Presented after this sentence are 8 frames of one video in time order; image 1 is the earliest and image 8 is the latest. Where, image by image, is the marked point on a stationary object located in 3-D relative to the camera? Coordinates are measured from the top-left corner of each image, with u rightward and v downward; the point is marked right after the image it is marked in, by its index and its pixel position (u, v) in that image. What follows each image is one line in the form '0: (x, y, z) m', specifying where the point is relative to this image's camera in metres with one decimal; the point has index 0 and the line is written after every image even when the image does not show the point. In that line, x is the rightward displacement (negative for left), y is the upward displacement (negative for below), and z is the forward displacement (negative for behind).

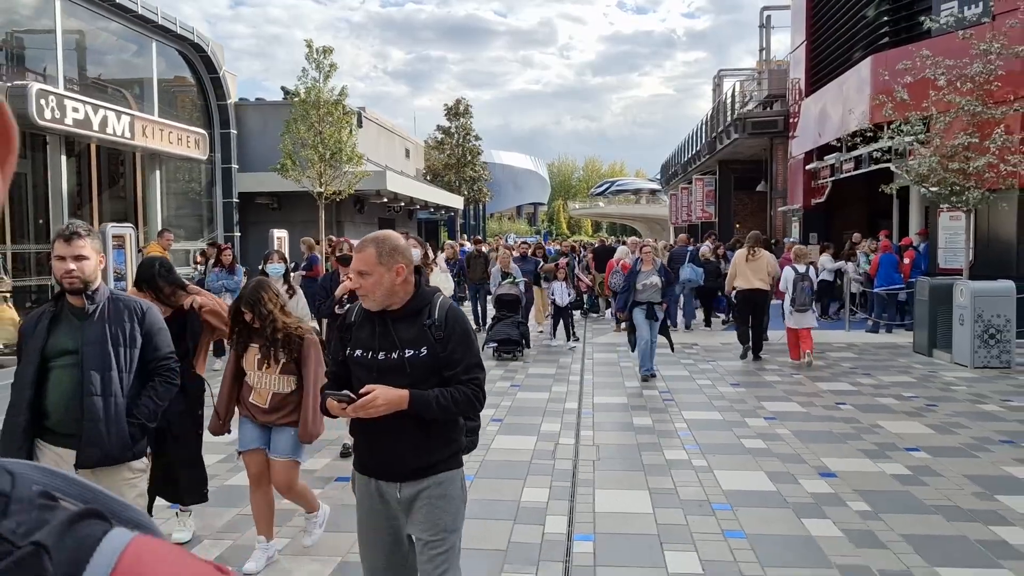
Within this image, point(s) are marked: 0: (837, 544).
0: (+1.5, -1.2, +4.2) m
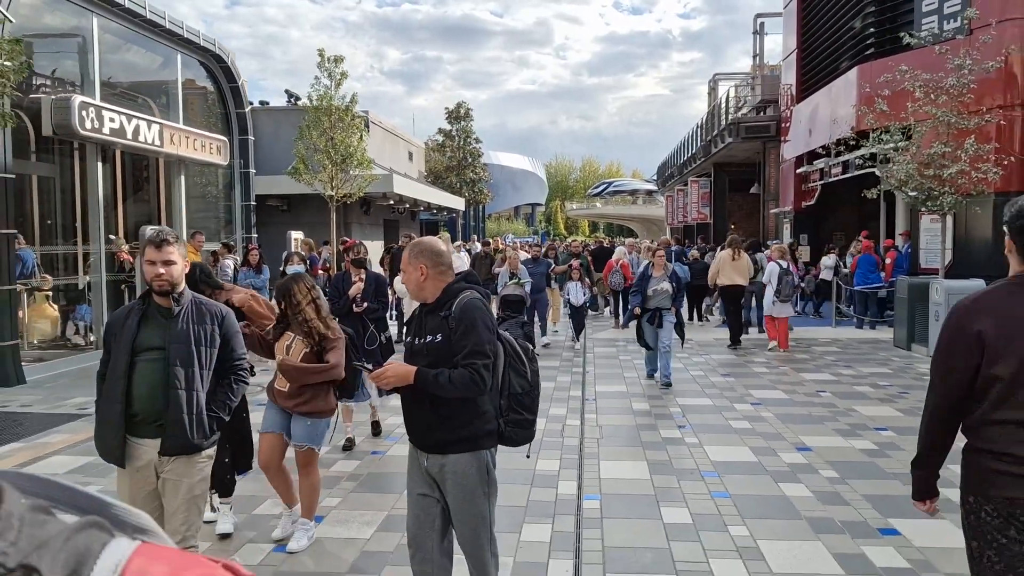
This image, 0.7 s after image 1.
0: (+1.6, -1.1, +4.9) m
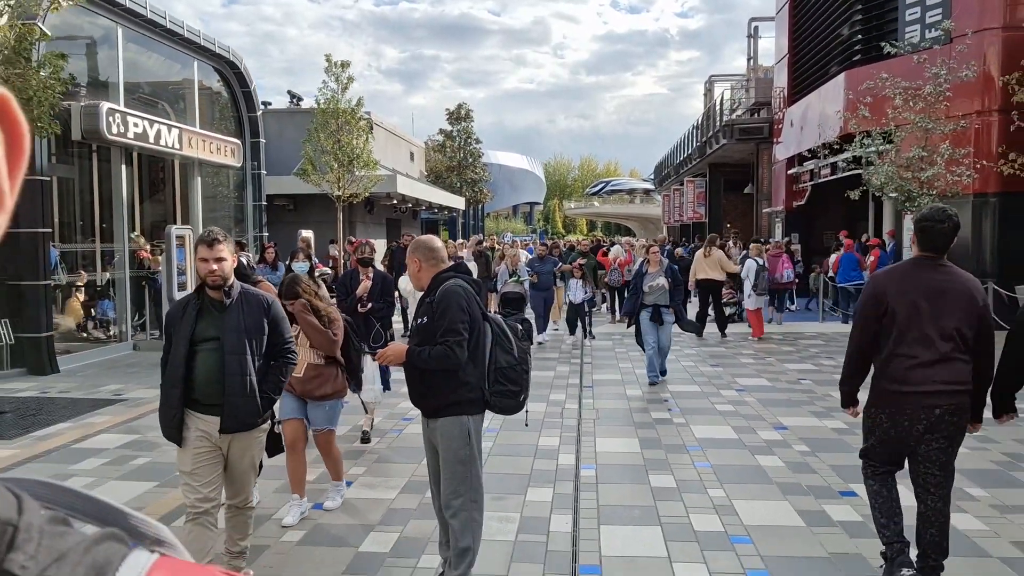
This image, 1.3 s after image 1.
0: (+1.6, -1.1, +5.5) m
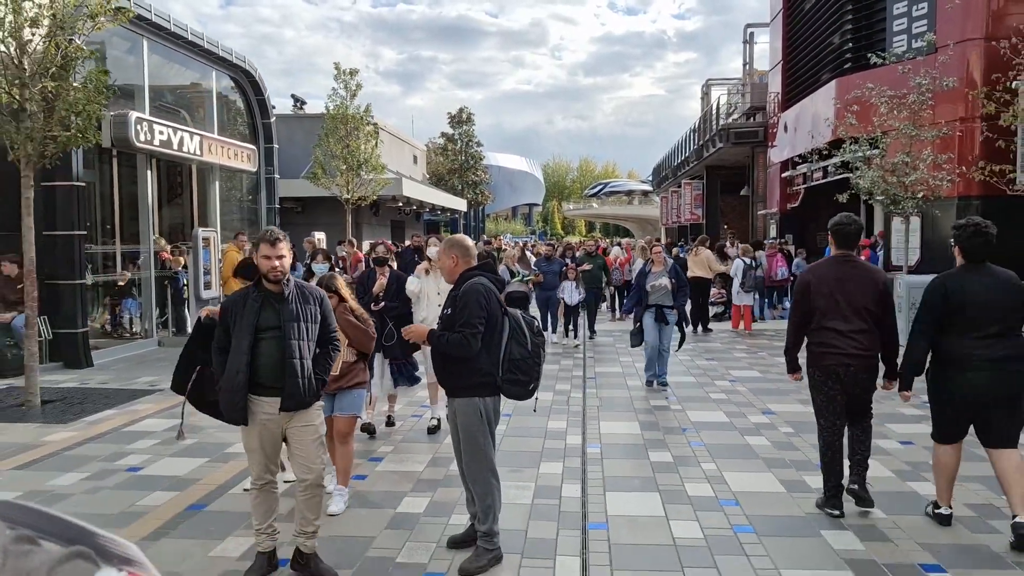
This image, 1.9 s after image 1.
0: (+1.7, -1.1, +6.1) m
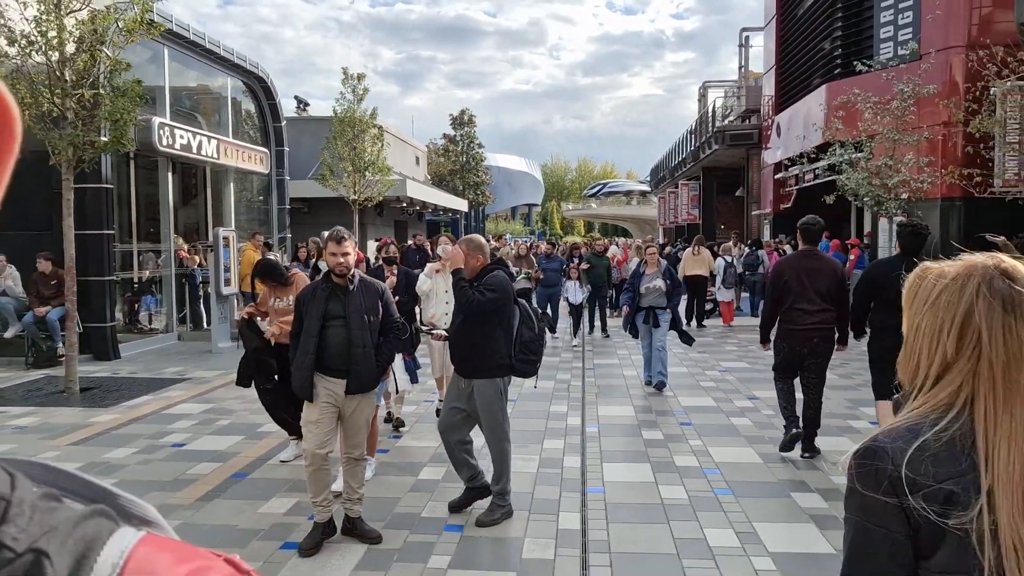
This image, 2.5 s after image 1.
0: (+1.7, -1.0, +6.7) m
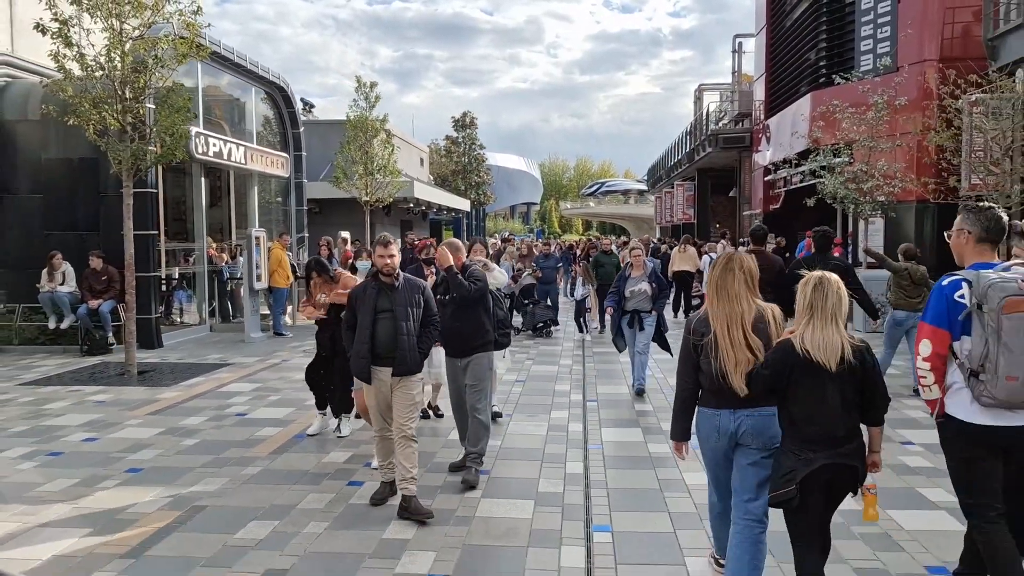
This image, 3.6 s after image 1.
0: (+1.8, -1.0, +7.8) m
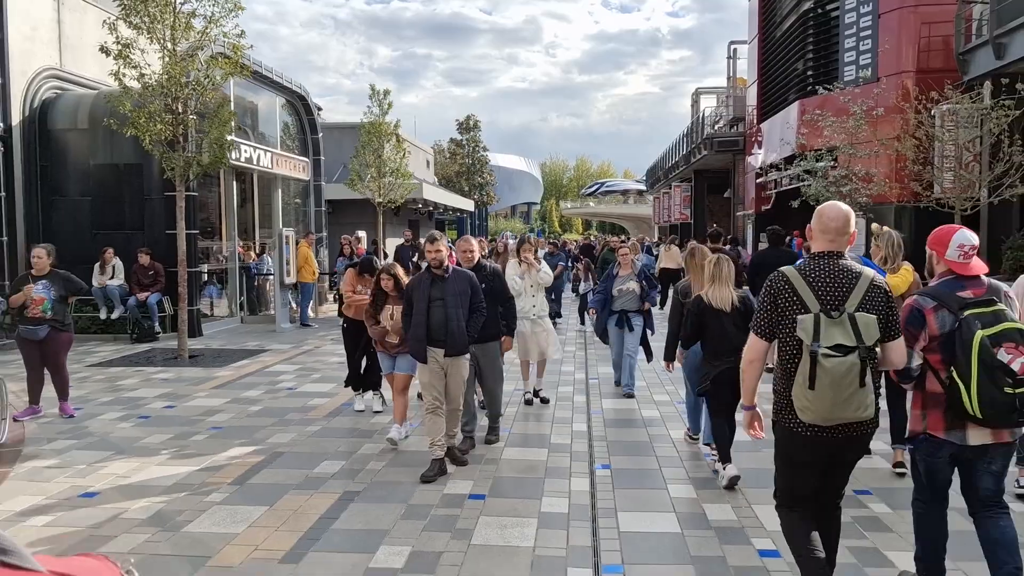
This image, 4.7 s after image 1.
0: (+1.9, -0.9, +9.0) m
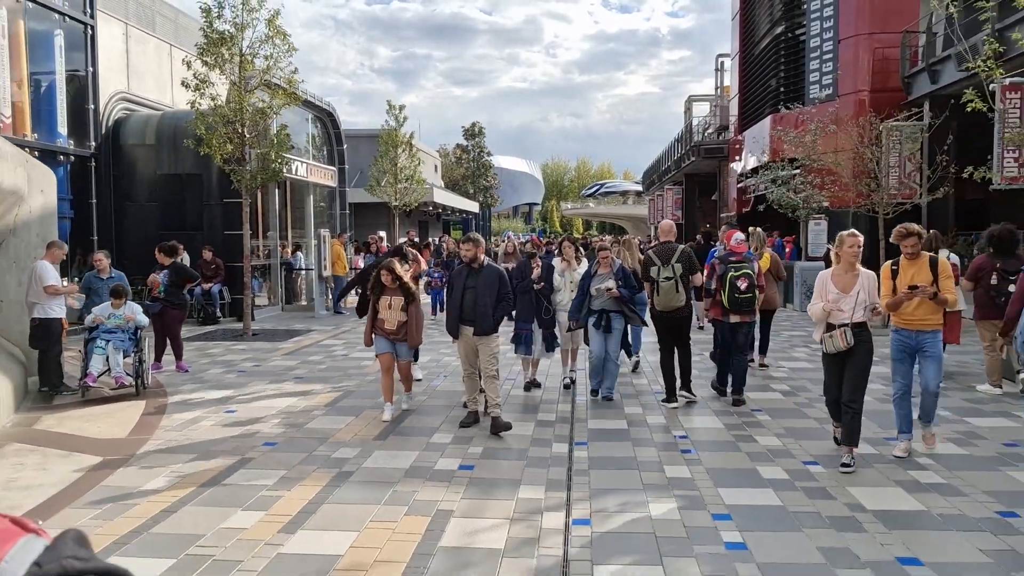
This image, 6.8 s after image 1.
0: (+2.0, -0.8, +11.4) m
